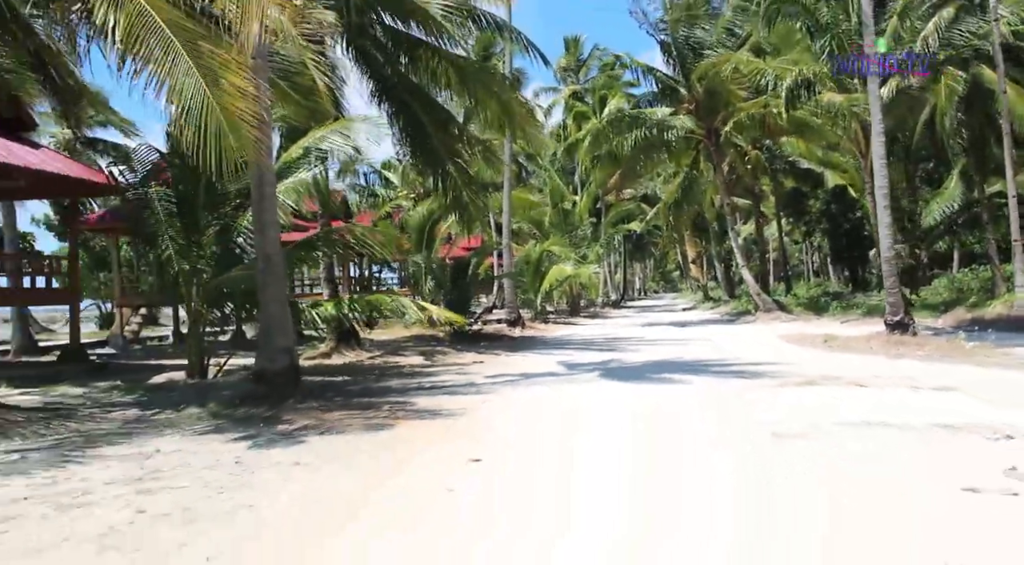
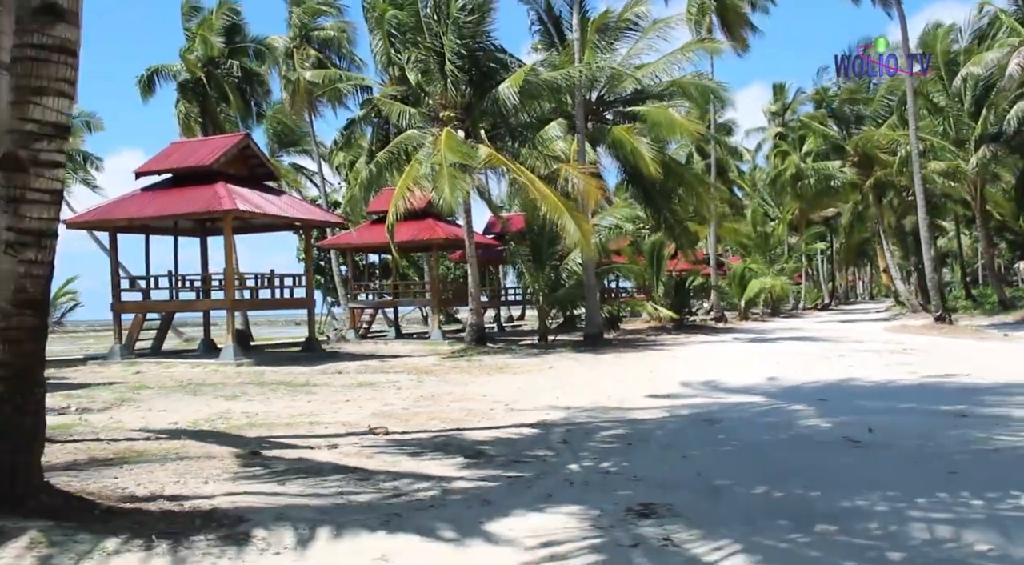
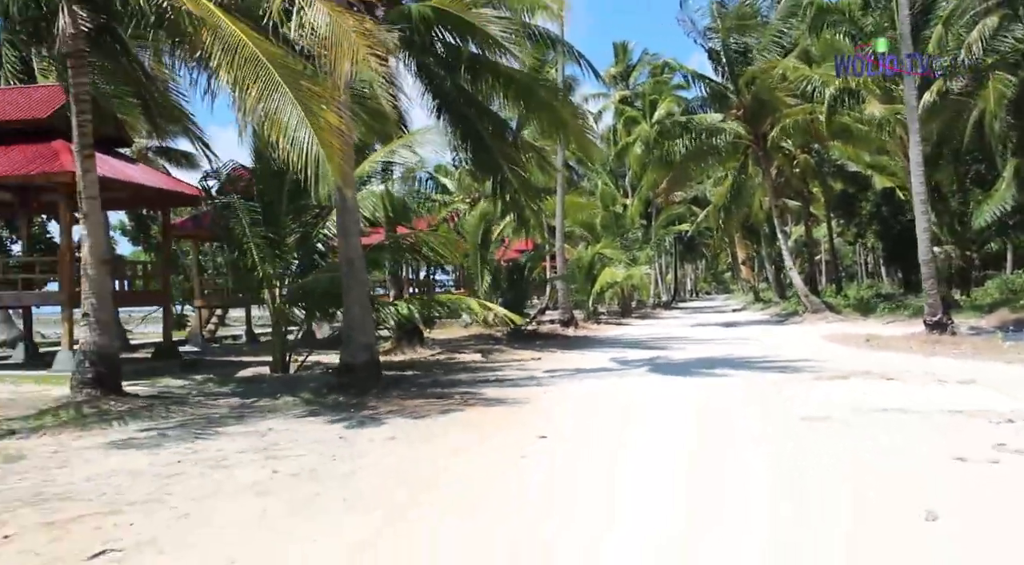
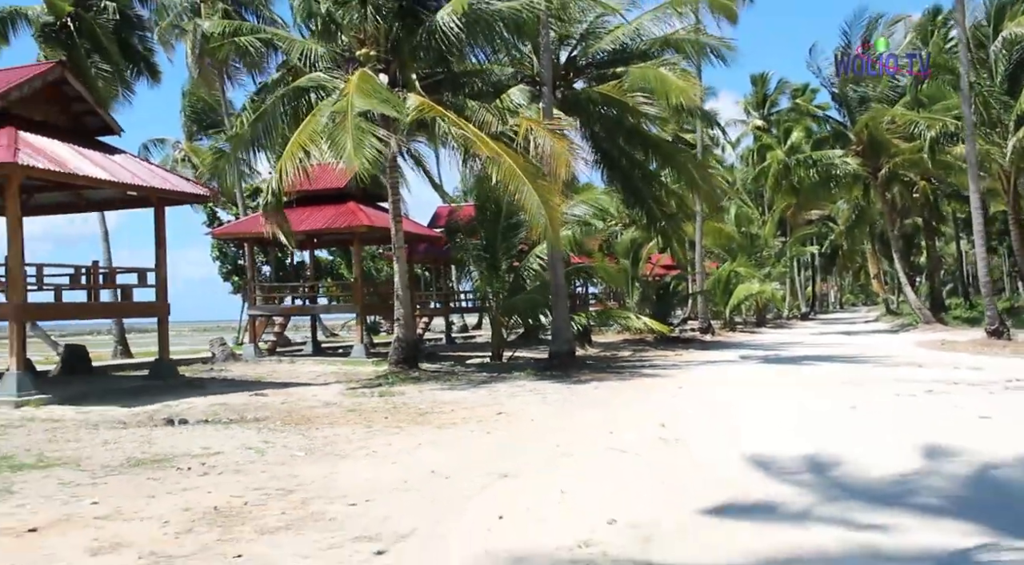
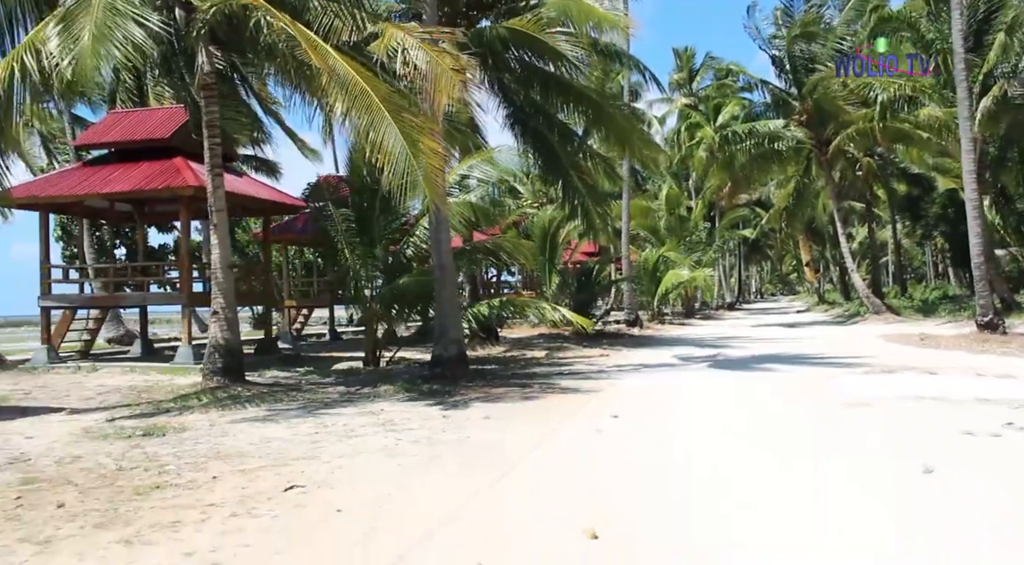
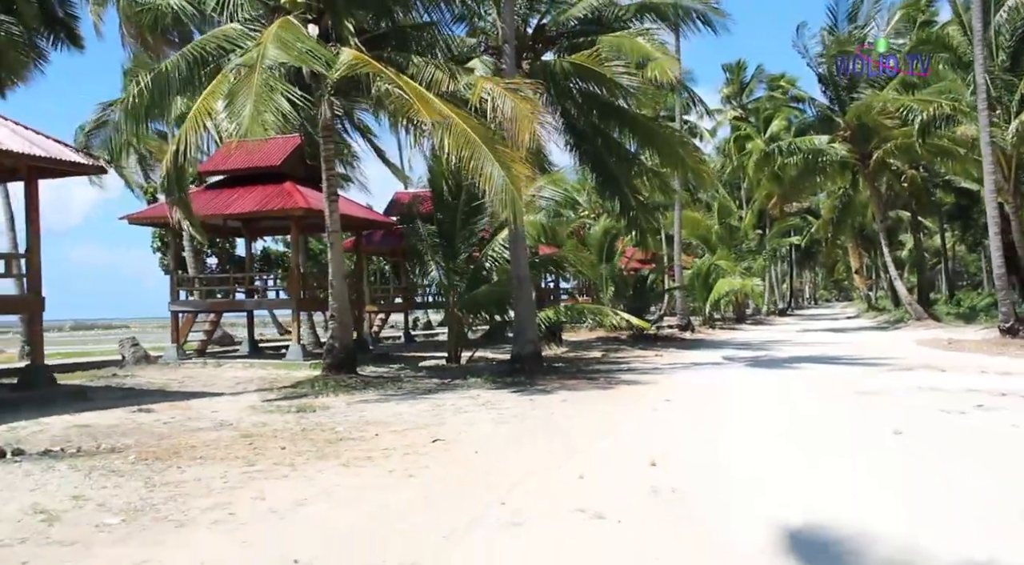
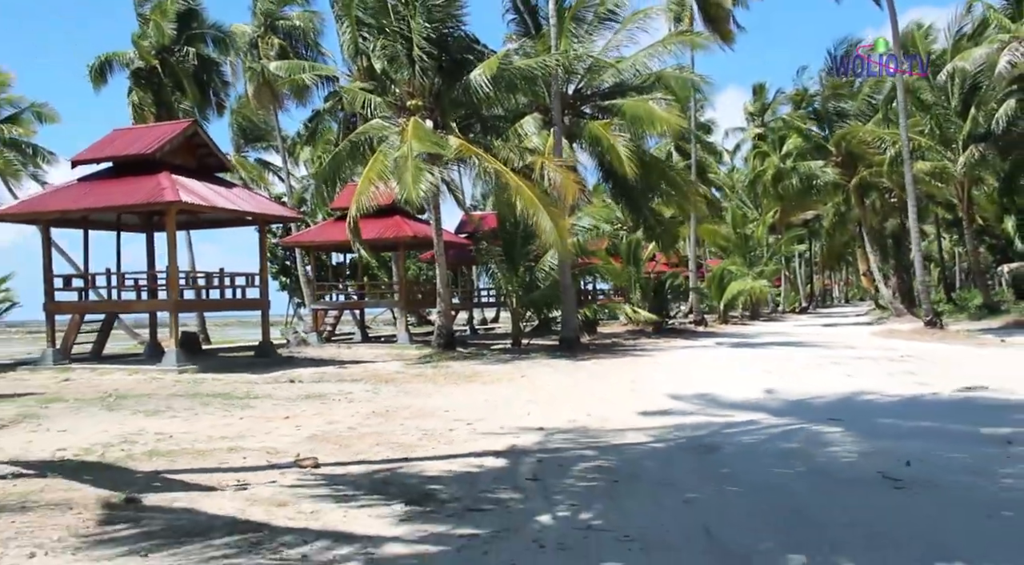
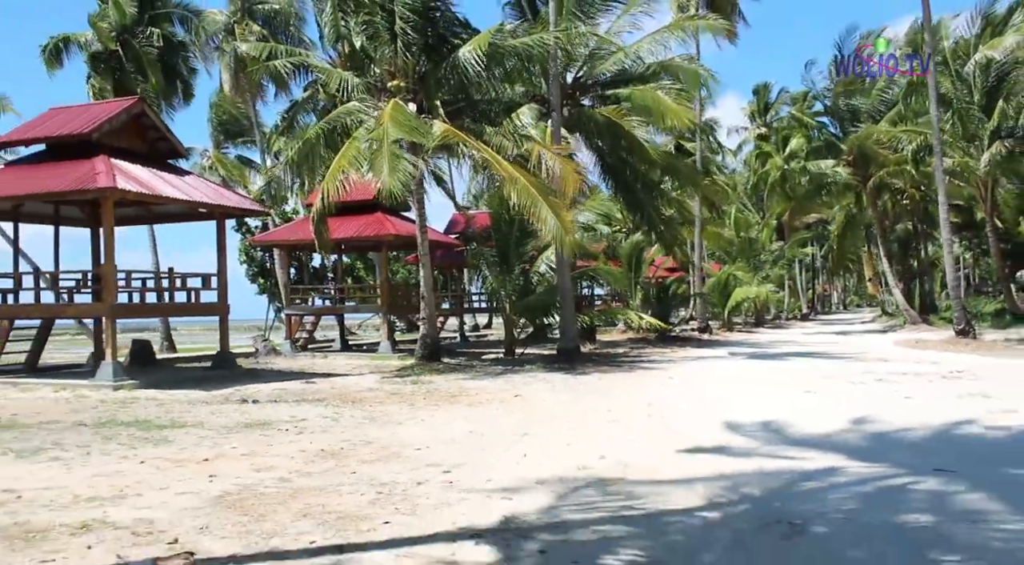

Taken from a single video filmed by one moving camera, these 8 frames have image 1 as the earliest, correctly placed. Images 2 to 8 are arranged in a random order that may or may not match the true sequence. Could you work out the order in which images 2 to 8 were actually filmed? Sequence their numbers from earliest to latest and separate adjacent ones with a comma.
3, 5, 6, 4, 8, 7, 2
